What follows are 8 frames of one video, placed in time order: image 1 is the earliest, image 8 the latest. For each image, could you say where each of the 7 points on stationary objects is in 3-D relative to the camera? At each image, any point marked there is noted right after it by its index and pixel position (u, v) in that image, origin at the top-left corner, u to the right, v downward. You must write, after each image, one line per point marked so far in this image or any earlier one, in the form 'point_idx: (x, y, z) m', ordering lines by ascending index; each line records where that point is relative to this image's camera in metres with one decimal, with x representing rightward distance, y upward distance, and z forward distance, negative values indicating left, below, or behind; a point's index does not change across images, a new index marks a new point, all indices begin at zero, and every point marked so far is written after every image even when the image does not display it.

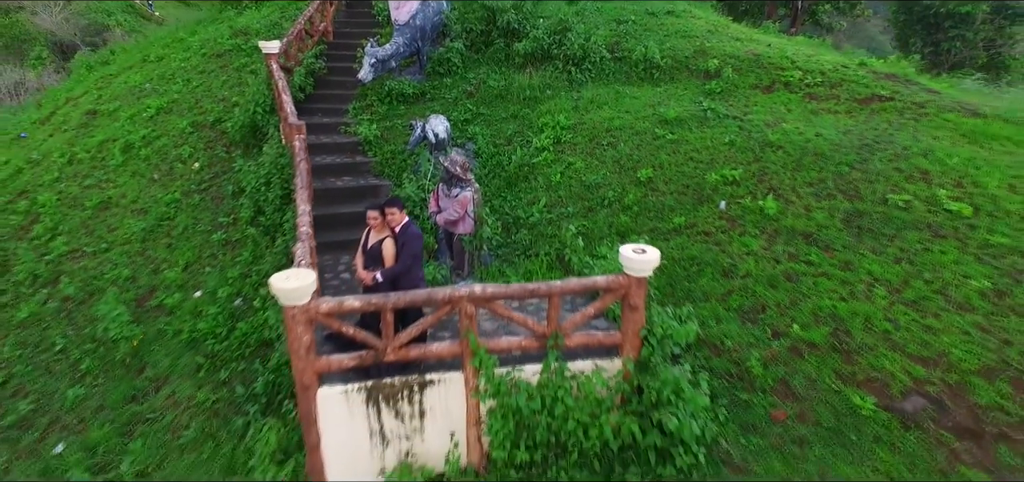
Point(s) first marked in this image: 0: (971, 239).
0: (+3.6, 0.0, +4.8) m
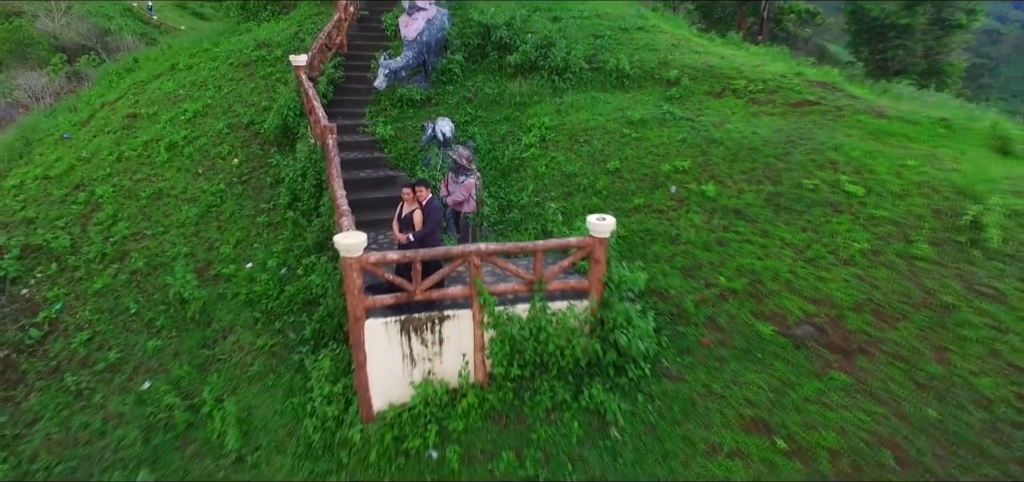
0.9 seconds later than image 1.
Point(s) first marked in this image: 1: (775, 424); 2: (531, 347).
0: (+3.5, +0.3, +6.2) m
1: (+2.0, -1.4, +4.7) m
2: (+0.2, -0.9, +5.1) m
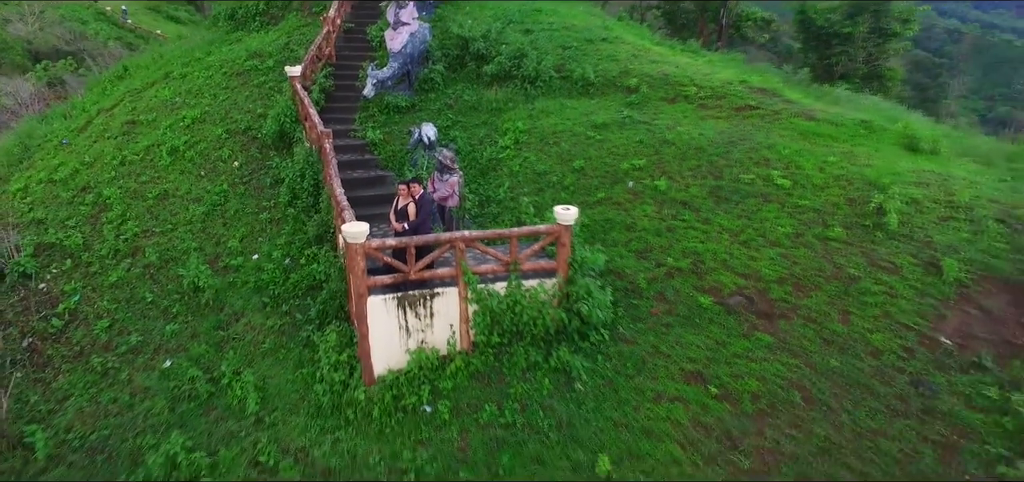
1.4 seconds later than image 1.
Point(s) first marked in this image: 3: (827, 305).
0: (+3.2, +0.4, +7.3) m
1: (+1.8, -1.2, +5.7) m
2: (0.0, -0.7, +6.0) m
3: (+3.1, -0.6, +6.1) m
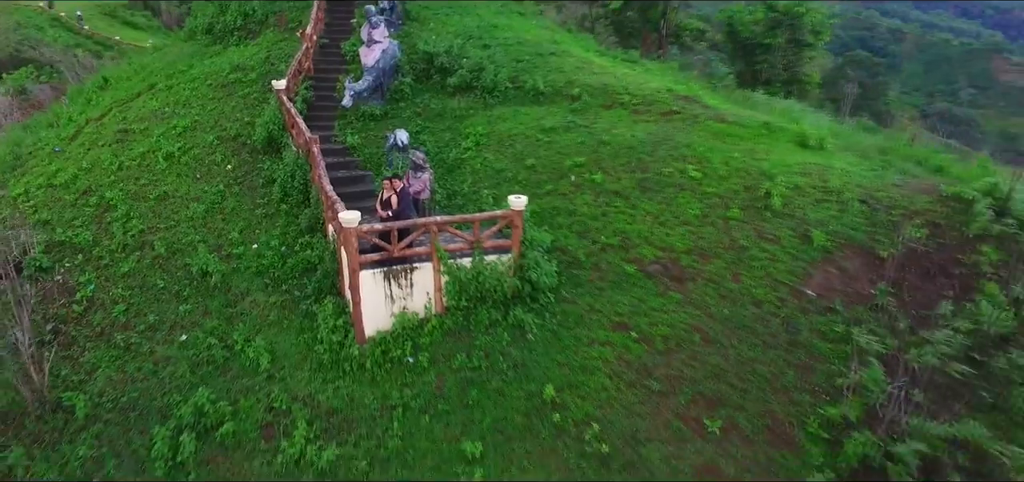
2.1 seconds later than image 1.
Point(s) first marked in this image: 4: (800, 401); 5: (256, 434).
0: (+2.7, +0.7, +8.9) m
1: (+1.4, -1.0, +7.3) m
2: (-0.5, -0.5, +7.5) m
3: (+2.7, -0.4, +7.8) m
4: (+3.0, -1.7, +6.5) m
5: (-2.9, -2.2, +7.0) m
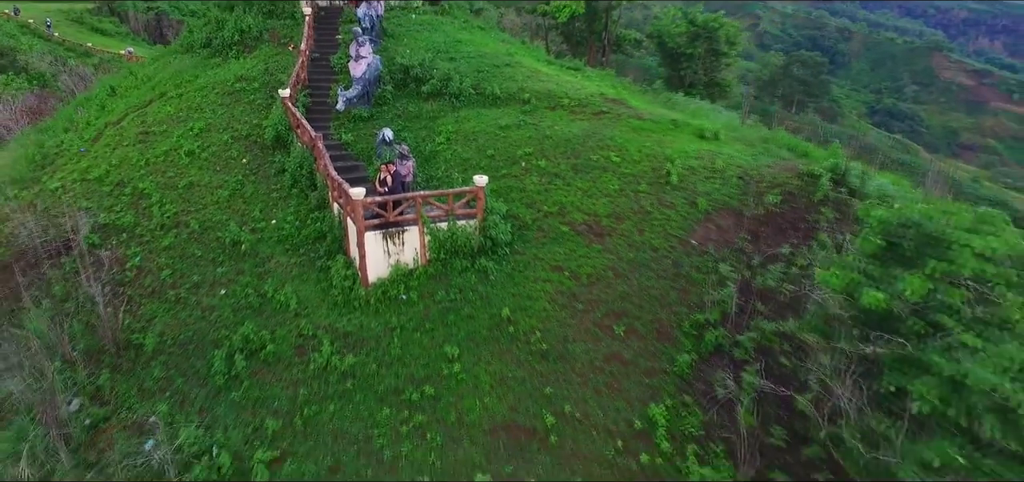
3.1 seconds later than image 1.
0: (+2.0, +1.3, +11.7) m
1: (+0.9, -0.4, +10.0) m
2: (-1.0, 0.0, +10.1) m
3: (+2.1, +0.2, +10.6) m
4: (+2.5, -1.1, +9.3) m
5: (-3.4, -1.7, +9.5) m
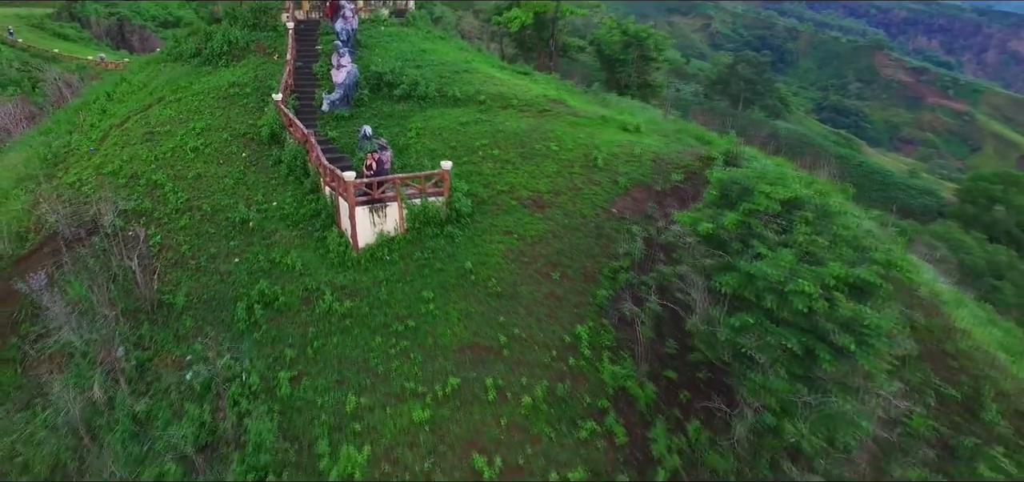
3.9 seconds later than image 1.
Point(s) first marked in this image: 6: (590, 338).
0: (+1.1, +2.0, +14.5) m
1: (+0.1, +0.2, +12.8) m
2: (-1.9, +0.6, +12.8) m
3: (+1.2, +0.9, +13.4) m
4: (+1.7, -0.4, +12.2) m
5: (-4.2, -1.2, +12.0) m
6: (+1.4, -1.7, +10.9) m
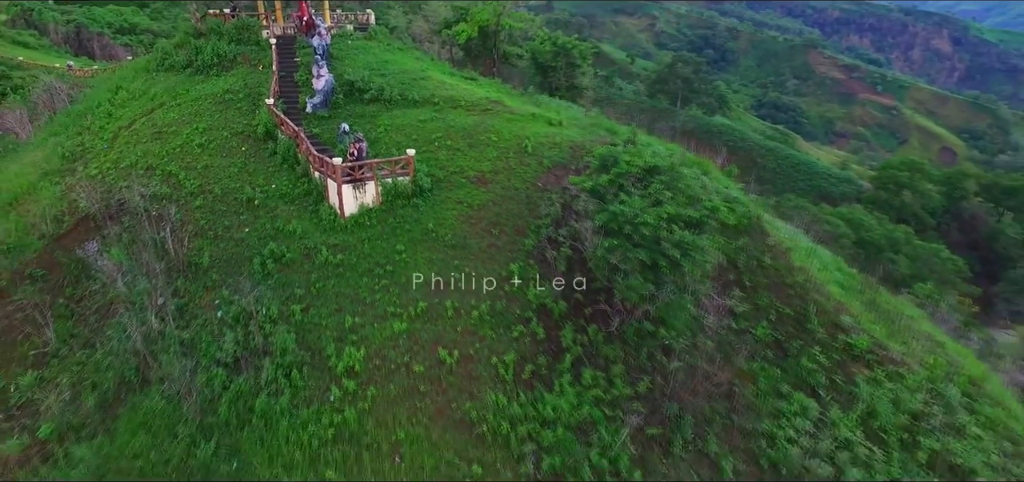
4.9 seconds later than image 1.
0: (-0.5, +2.9, +18.7) m
1: (-1.3, +1.1, +16.8) m
2: (-3.2, +1.4, +16.7) m
3: (-0.2, +1.8, +17.6) m
4: (+0.4, +0.5, +16.4) m
5: (-5.4, -0.4, +15.7) m
6: (+0.2, -0.8, +15.1) m
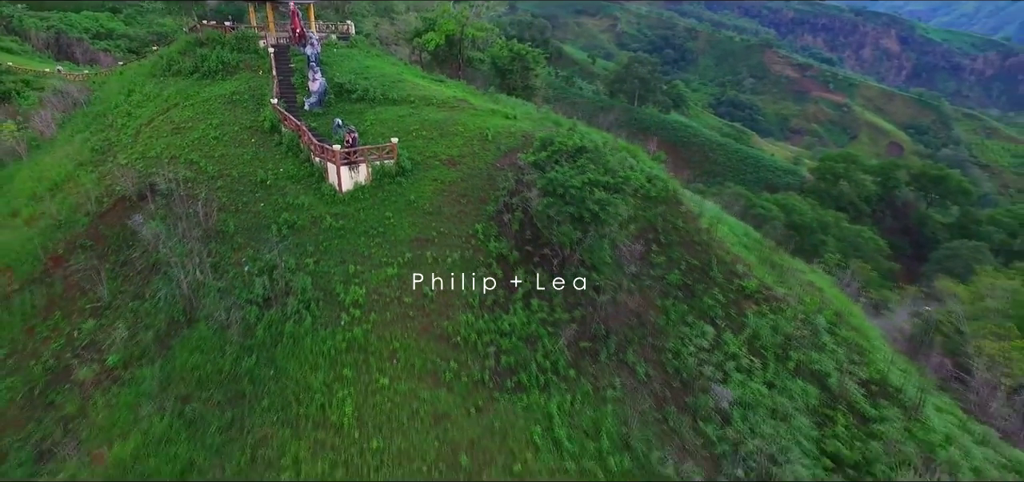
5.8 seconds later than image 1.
0: (-1.9, +3.9, +23.0) m
1: (-2.5, +2.1, +21.1) m
2: (-4.5, +2.4, +20.9) m
3: (-1.5, +2.9, +21.9) m
4: (-0.8, +1.6, +20.8) m
5: (-6.6, +0.6, +19.8) m
6: (-0.9, +0.3, +19.5) m
